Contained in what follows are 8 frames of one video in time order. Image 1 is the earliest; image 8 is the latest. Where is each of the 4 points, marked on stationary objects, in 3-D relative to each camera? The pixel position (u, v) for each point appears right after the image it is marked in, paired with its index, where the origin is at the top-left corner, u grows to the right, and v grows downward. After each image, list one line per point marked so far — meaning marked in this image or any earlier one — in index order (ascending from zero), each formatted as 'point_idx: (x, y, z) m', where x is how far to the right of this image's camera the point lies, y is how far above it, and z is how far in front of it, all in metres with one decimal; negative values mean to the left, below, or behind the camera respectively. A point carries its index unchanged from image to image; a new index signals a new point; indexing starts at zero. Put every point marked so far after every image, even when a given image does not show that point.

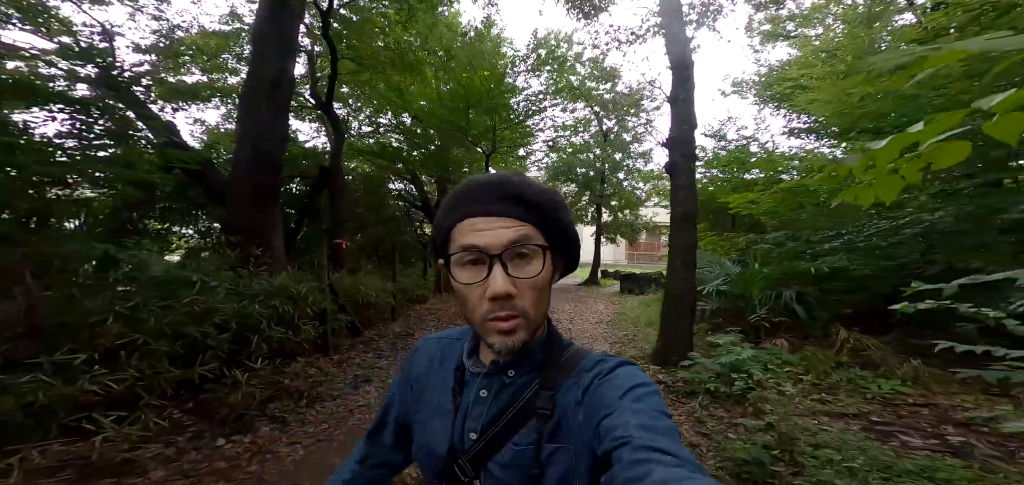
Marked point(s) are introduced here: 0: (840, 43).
0: (+6.0, +3.8, +7.6) m
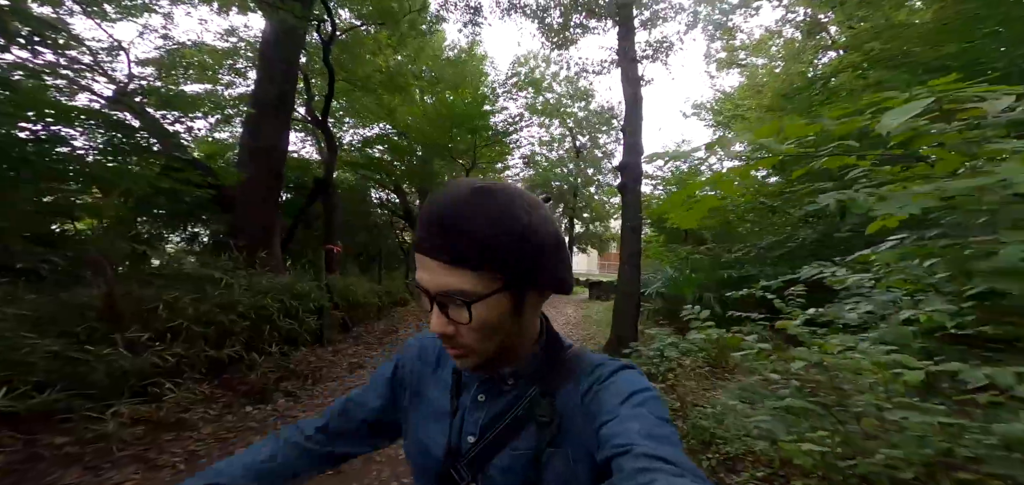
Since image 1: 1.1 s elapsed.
0: (+5.6, +3.5, +9.1) m
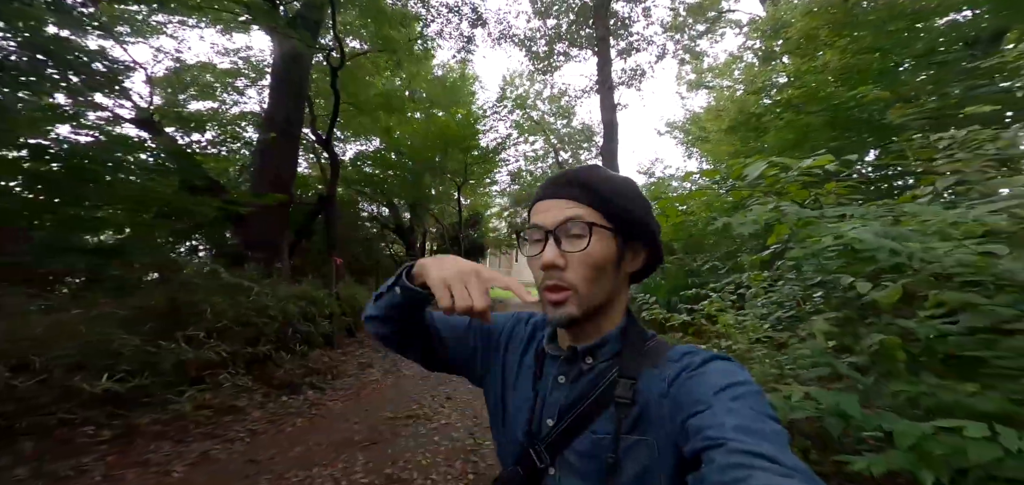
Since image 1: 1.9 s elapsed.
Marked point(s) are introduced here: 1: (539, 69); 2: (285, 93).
0: (+5.3, +3.3, +10.3) m
1: (+0.9, +5.9, +14.0) m
2: (-5.2, +3.5, +9.5) m
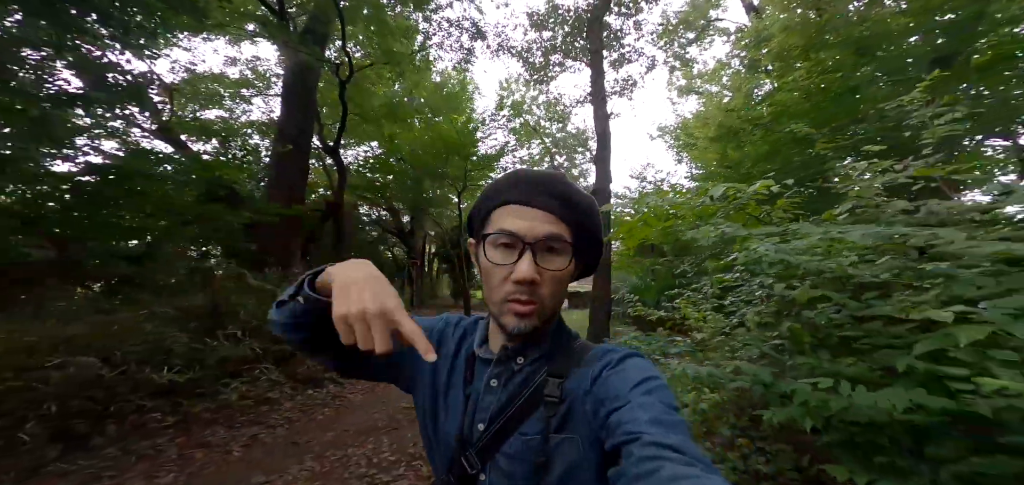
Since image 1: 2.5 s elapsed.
0: (+5.3, +3.2, +11.0) m
1: (+0.8, +5.8, +14.7) m
2: (-5.2, +3.4, +10.1) m
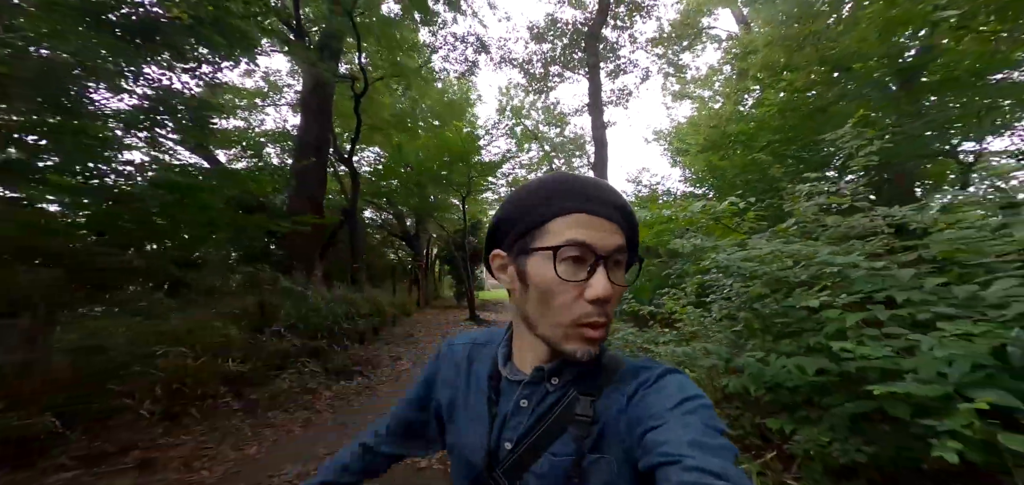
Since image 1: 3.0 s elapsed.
0: (+5.4, +3.2, +11.8) m
1: (+0.8, +5.8, +15.4) m
2: (-5.1, +3.2, +10.8) m
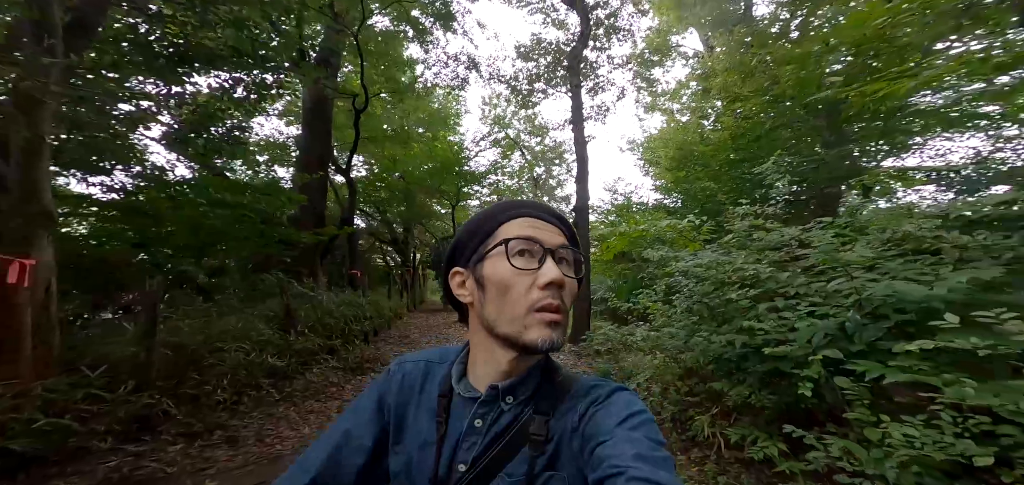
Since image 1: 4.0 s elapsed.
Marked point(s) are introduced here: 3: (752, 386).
0: (+5.0, +3.0, +13.1) m
1: (+0.2, +5.5, +16.5) m
2: (-5.4, +3.0, +11.5) m
3: (+2.1, -1.2, +3.6) m
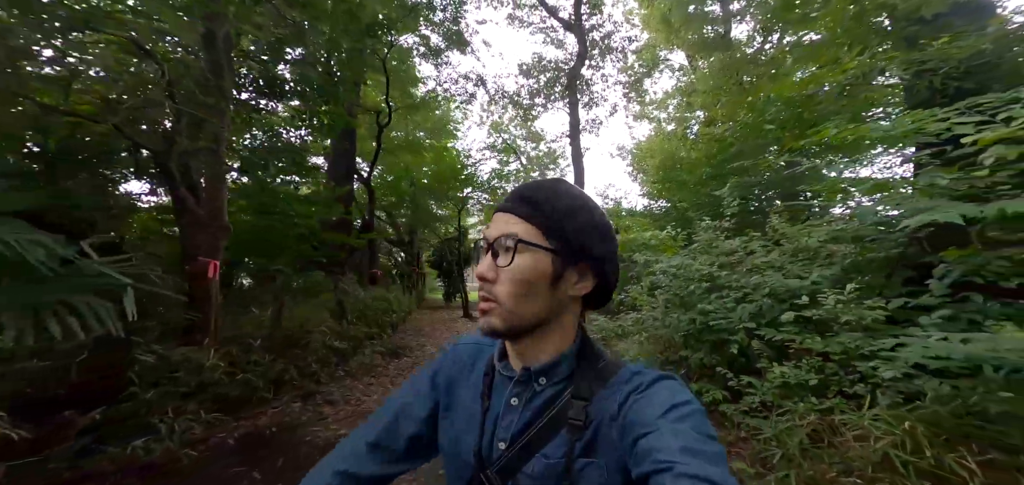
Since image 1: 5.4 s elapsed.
0: (+5.2, +3.0, +14.7) m
1: (+0.3, +5.5, +18.0) m
2: (-5.3, +2.9, +12.9) m
3: (+2.4, -1.4, +5.2) m
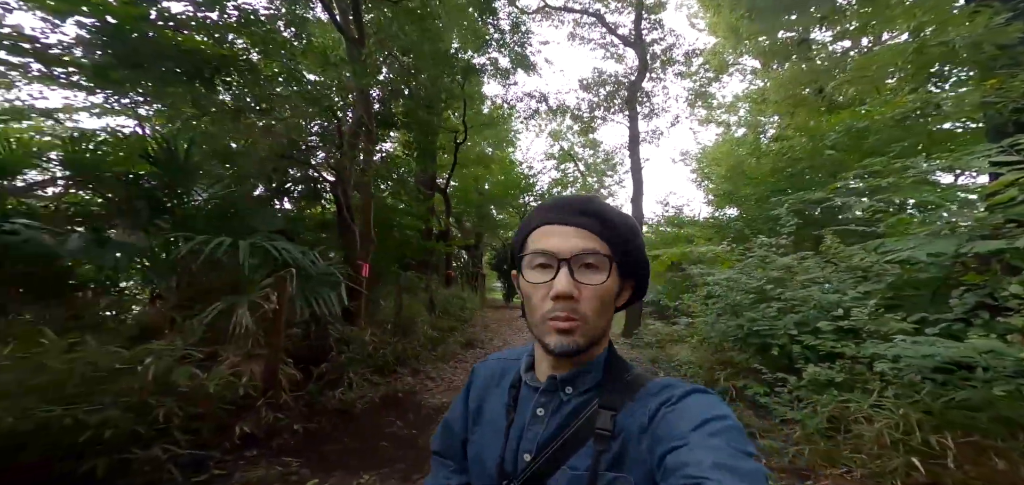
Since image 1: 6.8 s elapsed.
0: (+7.5, +2.6, +15.1) m
1: (+3.2, +5.2, +19.0) m
2: (-3.1, +2.8, +14.7) m
3: (+3.5, -1.6, +6.0) m
